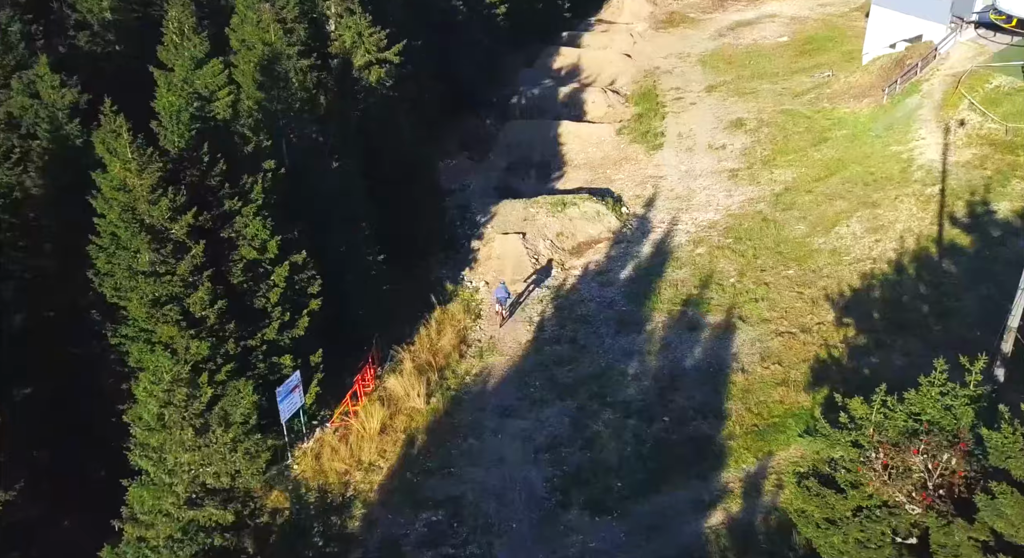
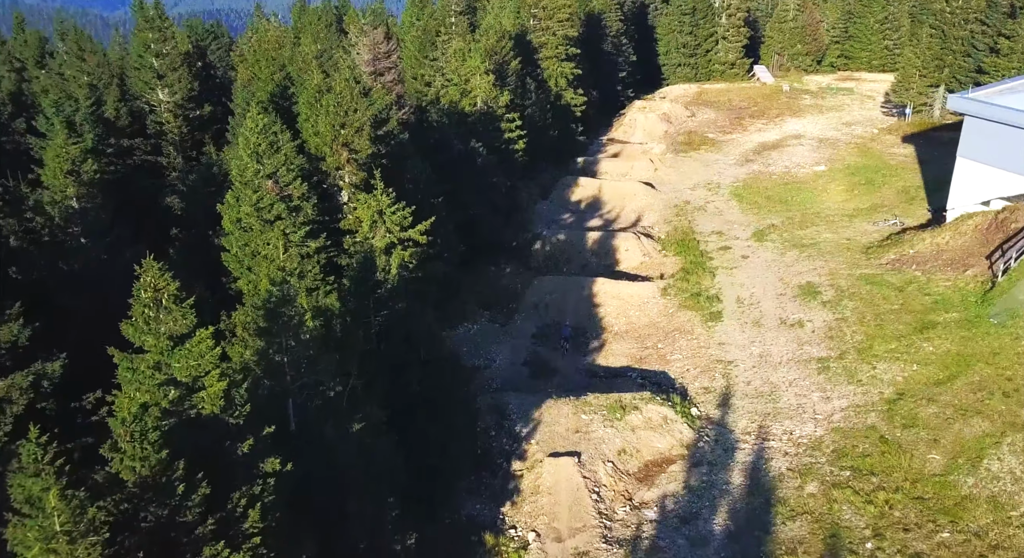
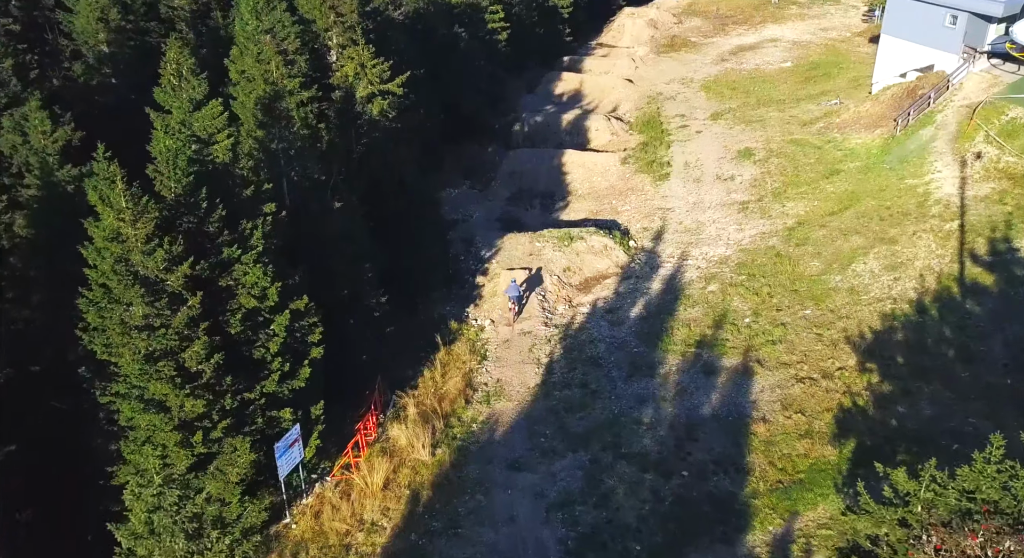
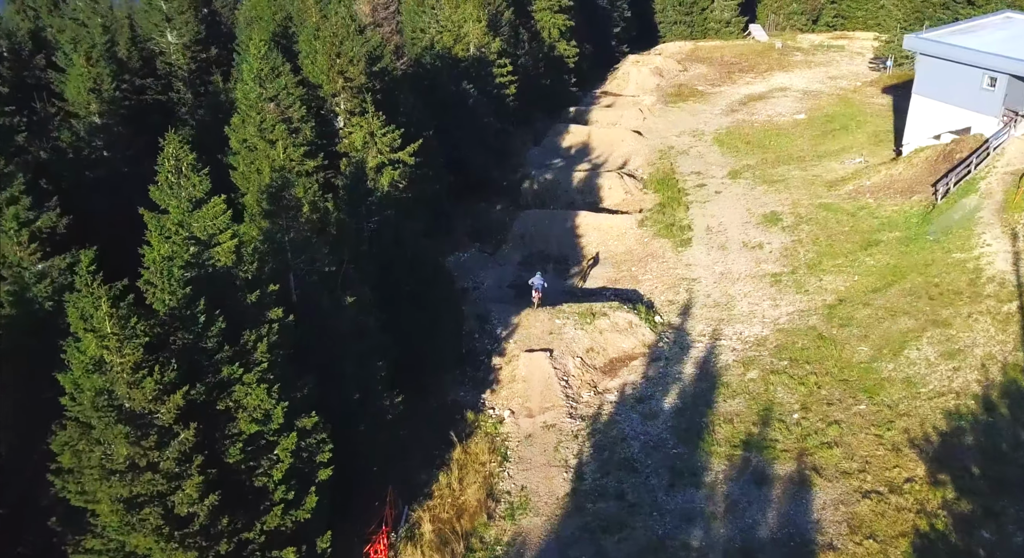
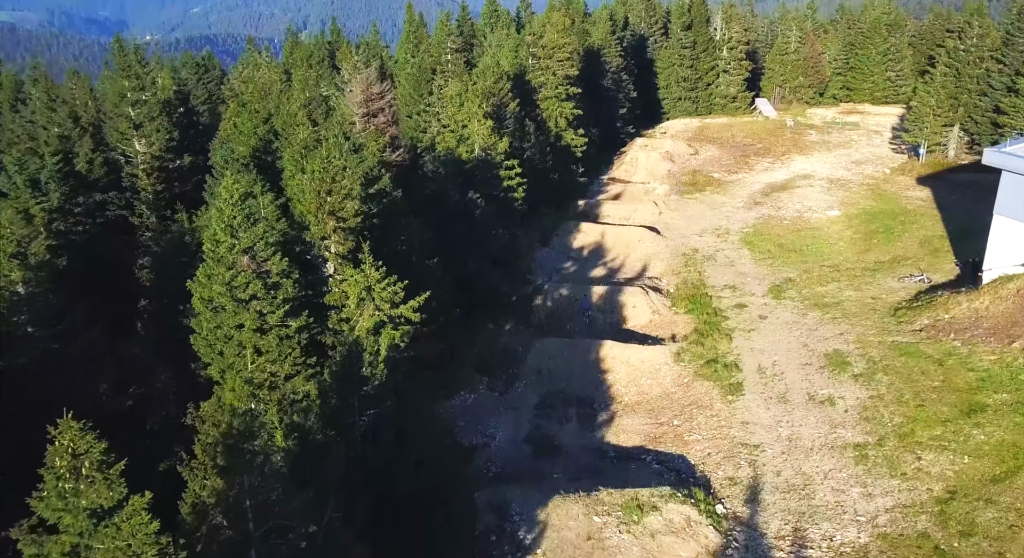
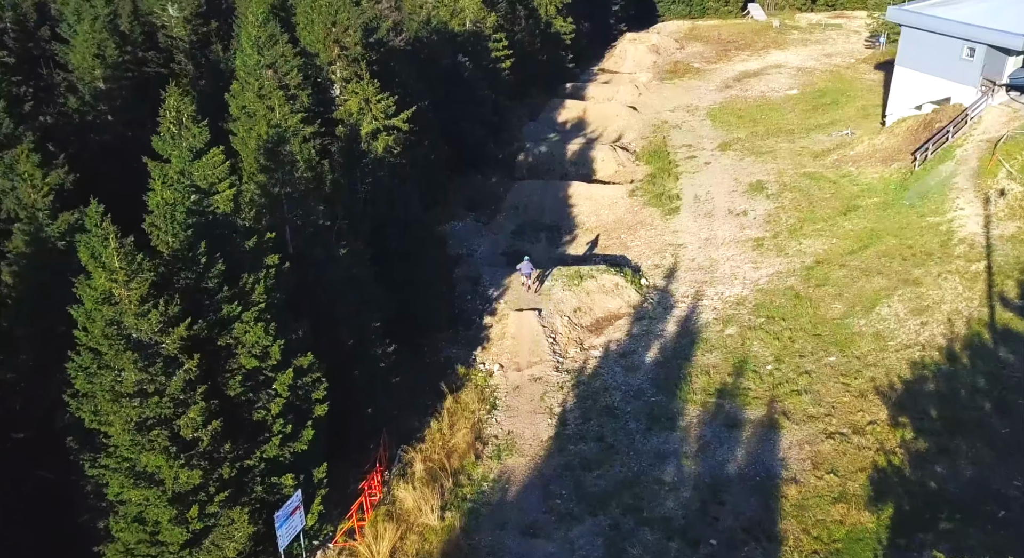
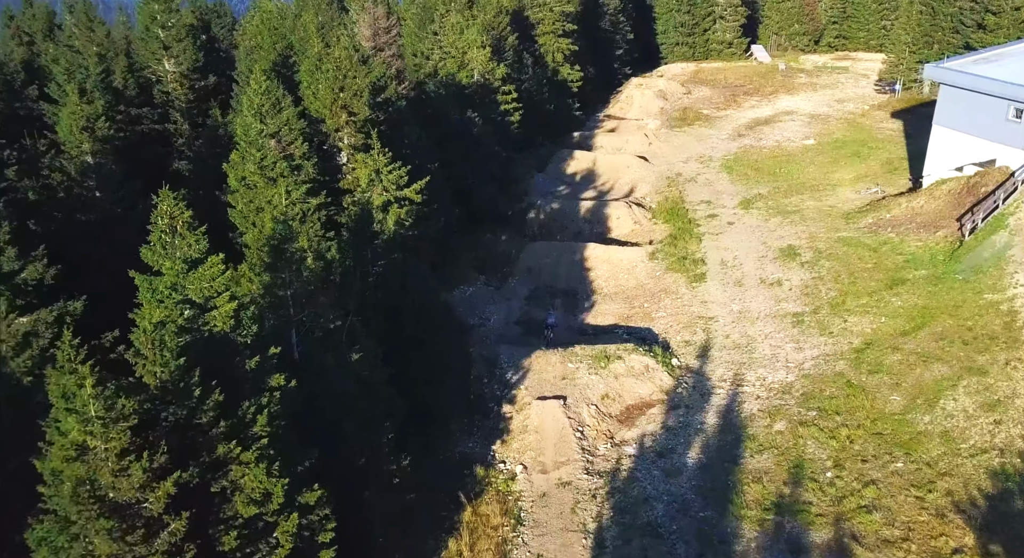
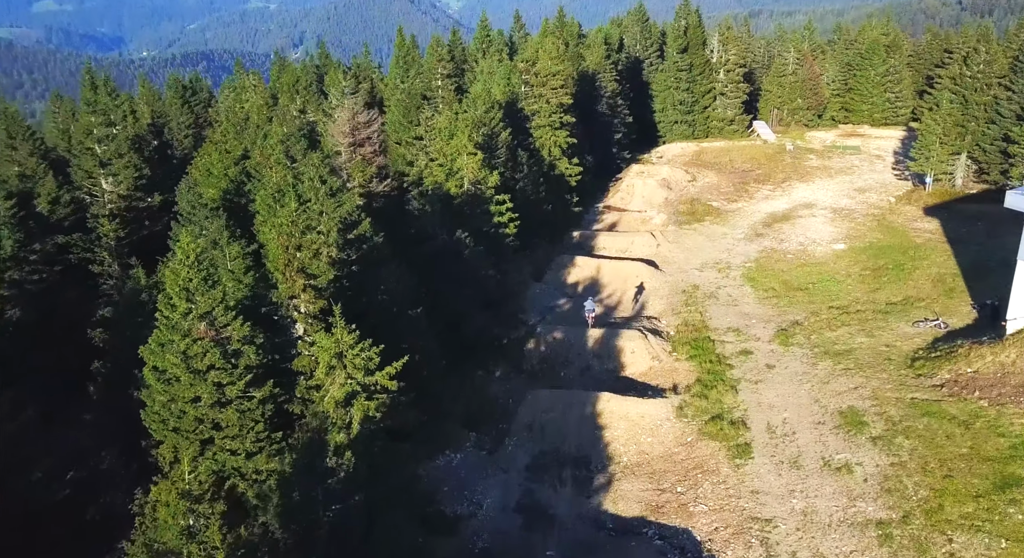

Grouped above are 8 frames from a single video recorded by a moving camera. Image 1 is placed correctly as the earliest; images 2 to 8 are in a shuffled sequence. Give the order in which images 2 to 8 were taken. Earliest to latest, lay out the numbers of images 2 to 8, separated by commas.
3, 6, 4, 7, 2, 5, 8
